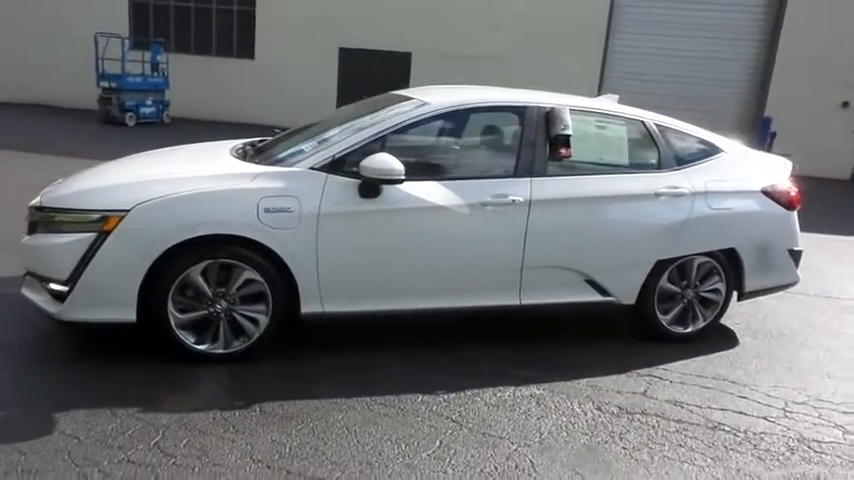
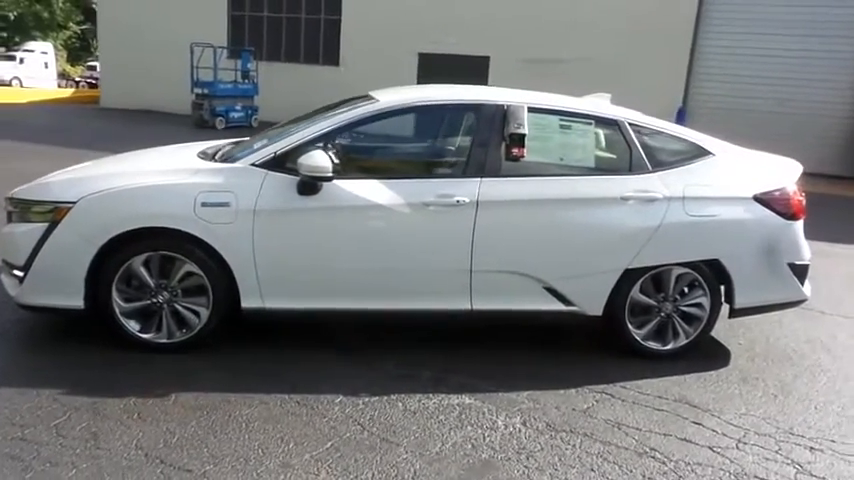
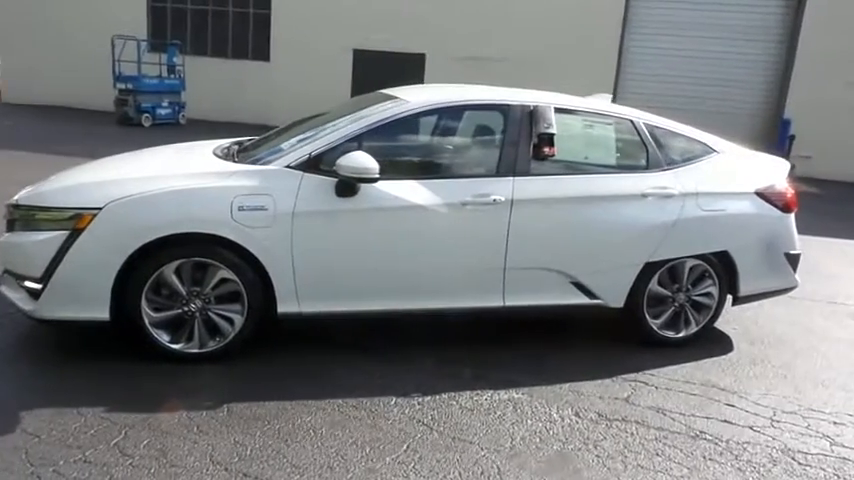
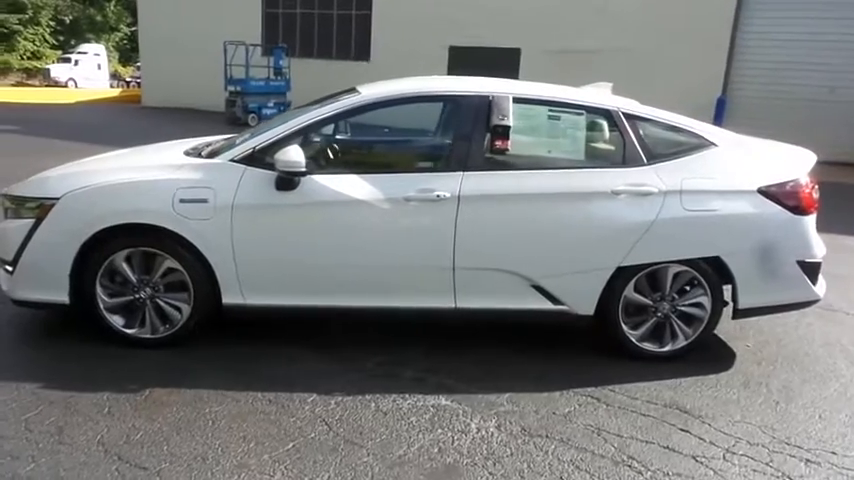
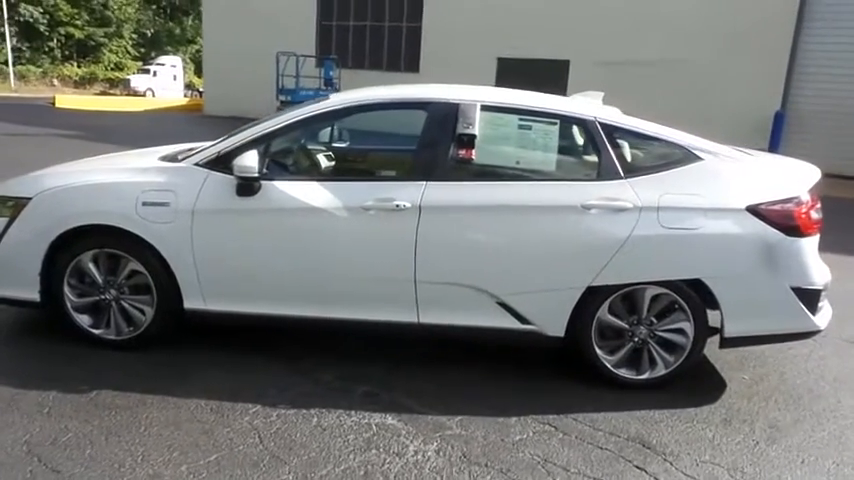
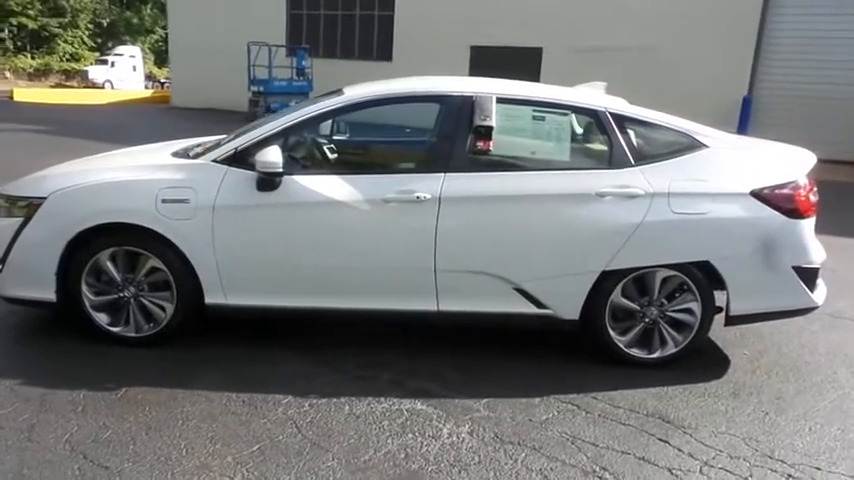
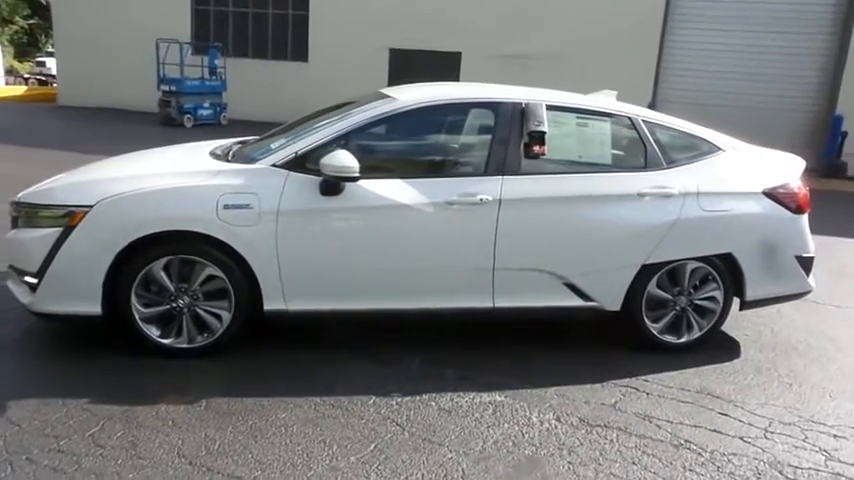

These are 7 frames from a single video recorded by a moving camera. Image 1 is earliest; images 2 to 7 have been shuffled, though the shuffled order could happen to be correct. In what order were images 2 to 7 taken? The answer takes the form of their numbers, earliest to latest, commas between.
3, 7, 2, 4, 6, 5
